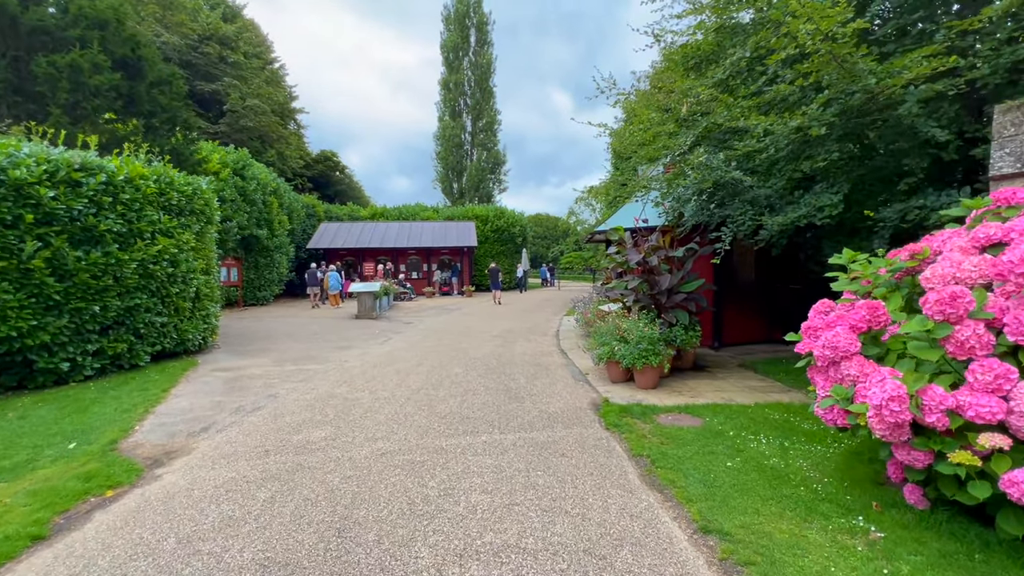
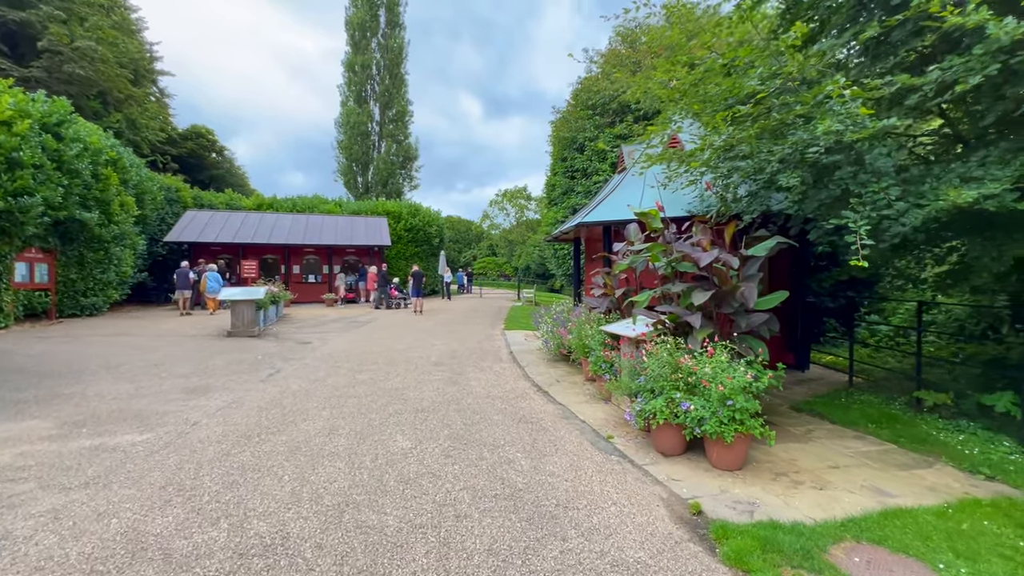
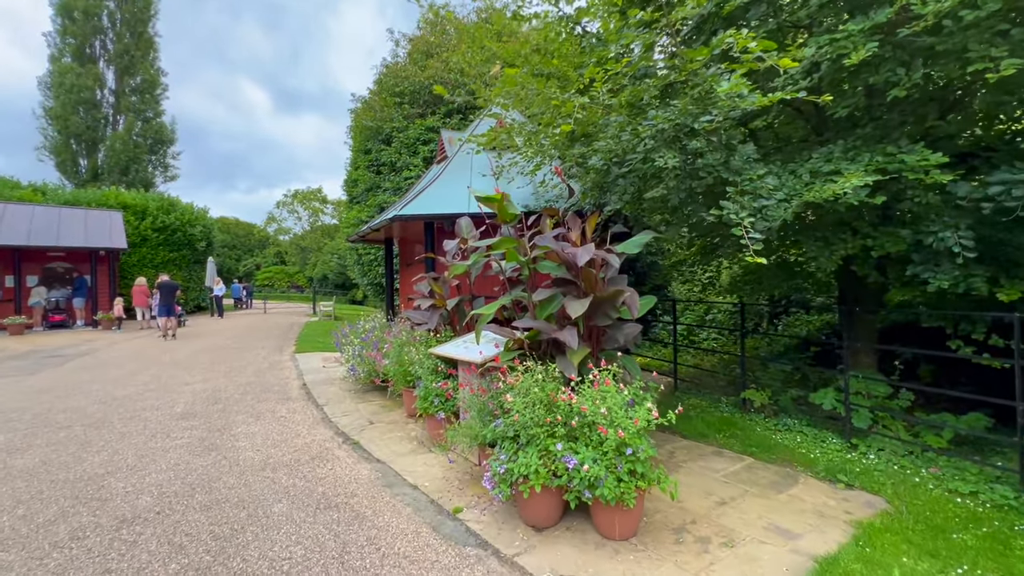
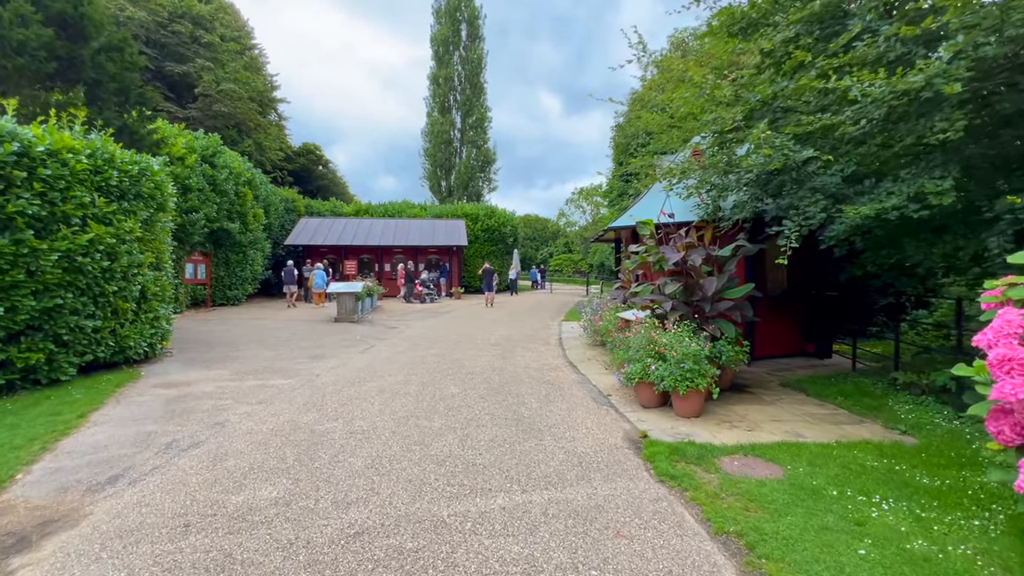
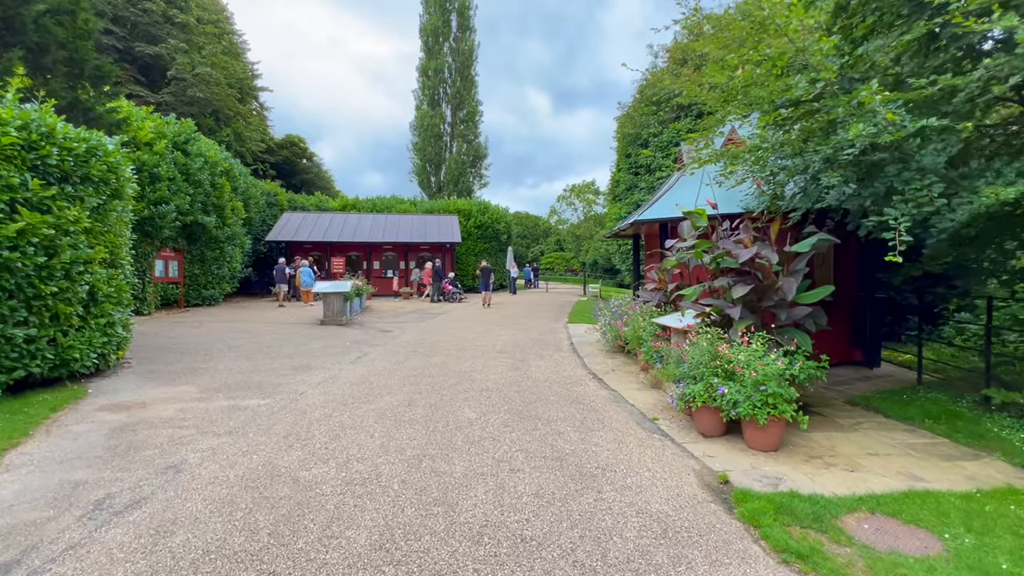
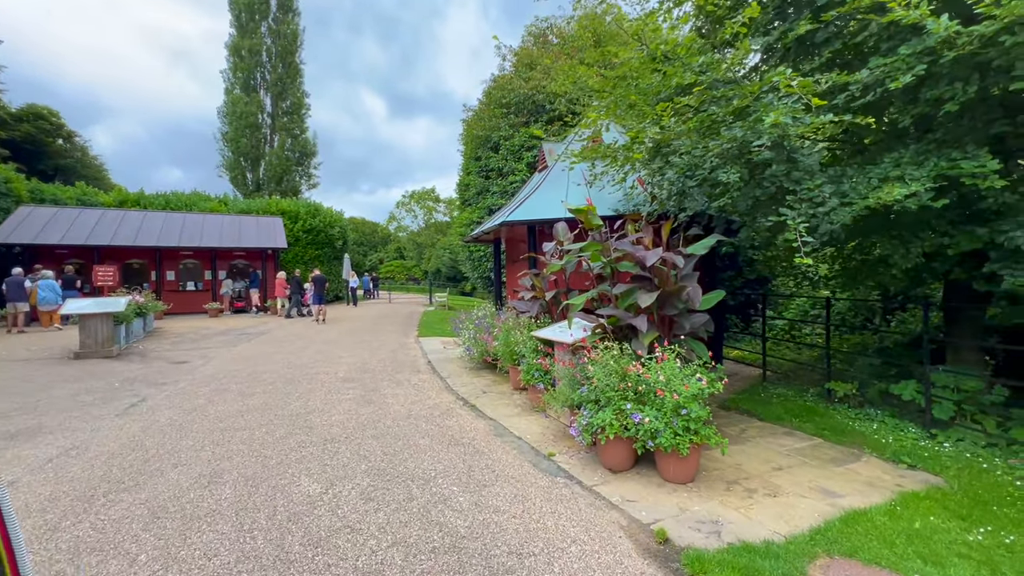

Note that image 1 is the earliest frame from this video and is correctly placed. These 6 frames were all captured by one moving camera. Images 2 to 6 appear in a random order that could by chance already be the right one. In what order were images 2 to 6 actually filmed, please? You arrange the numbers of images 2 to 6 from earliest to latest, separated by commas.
4, 5, 2, 6, 3
